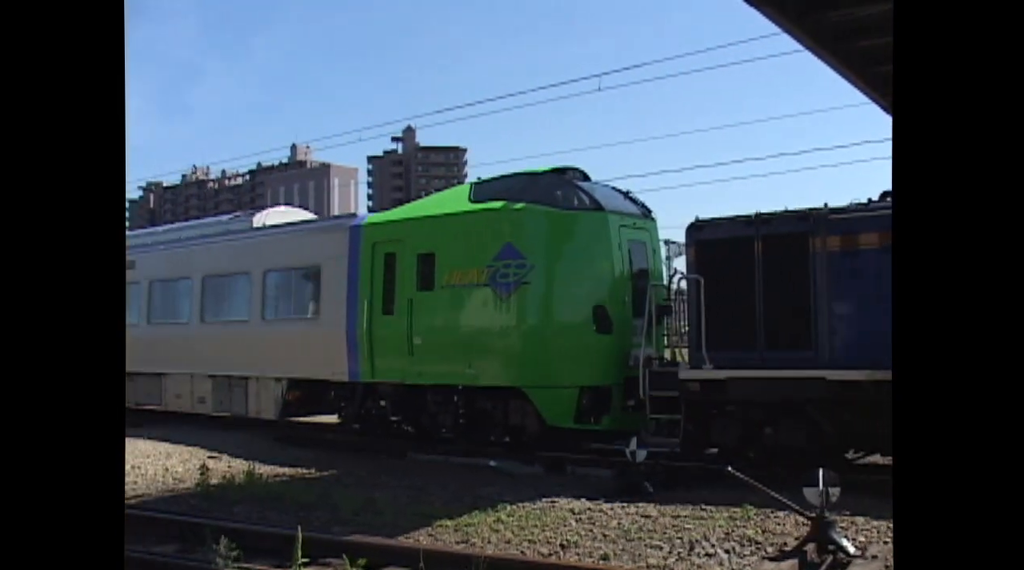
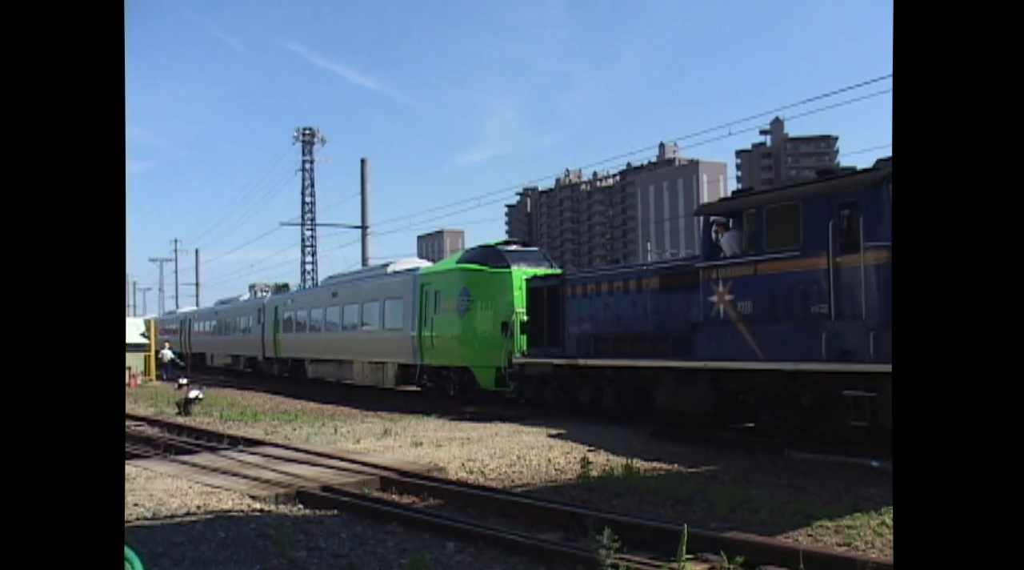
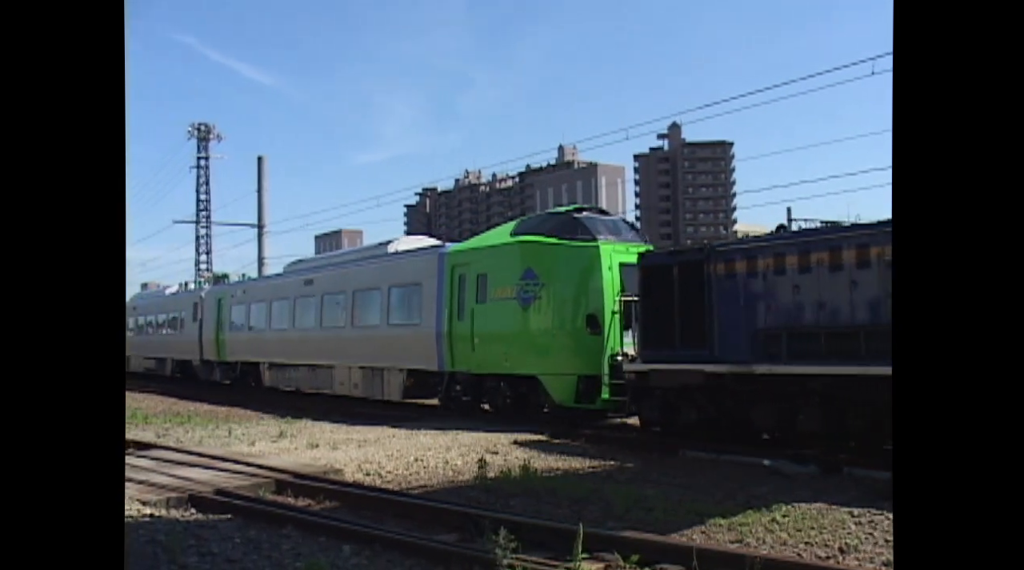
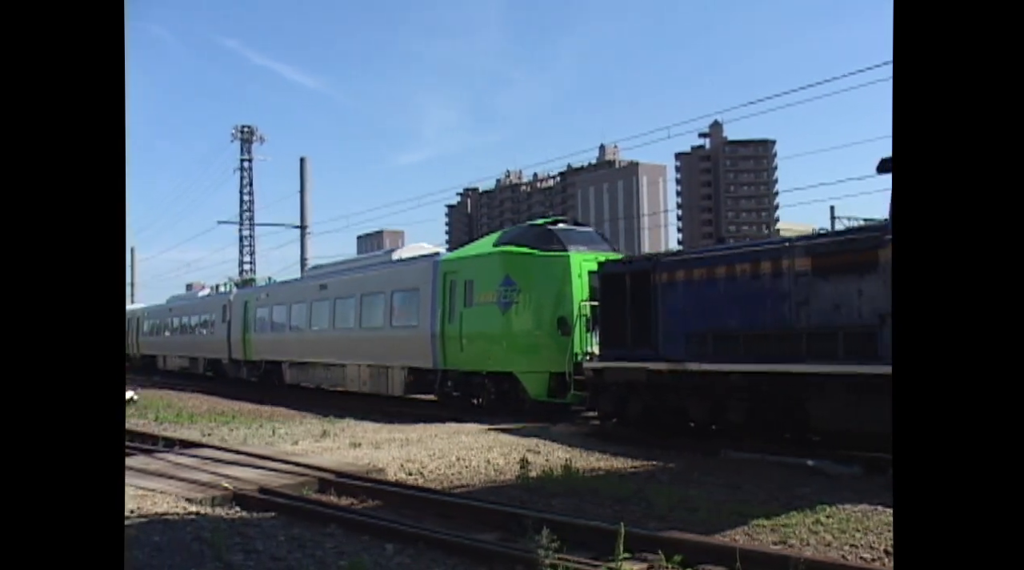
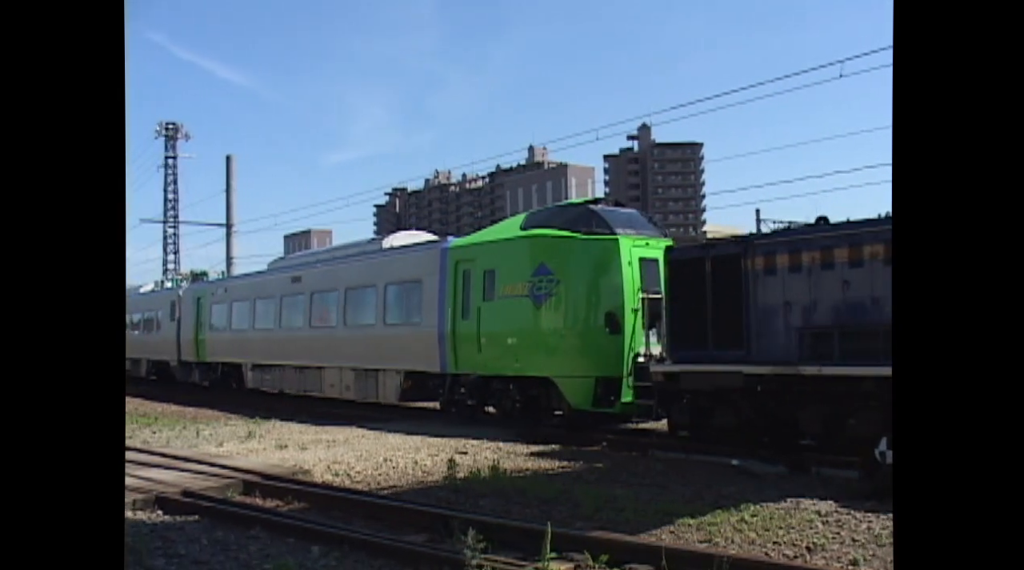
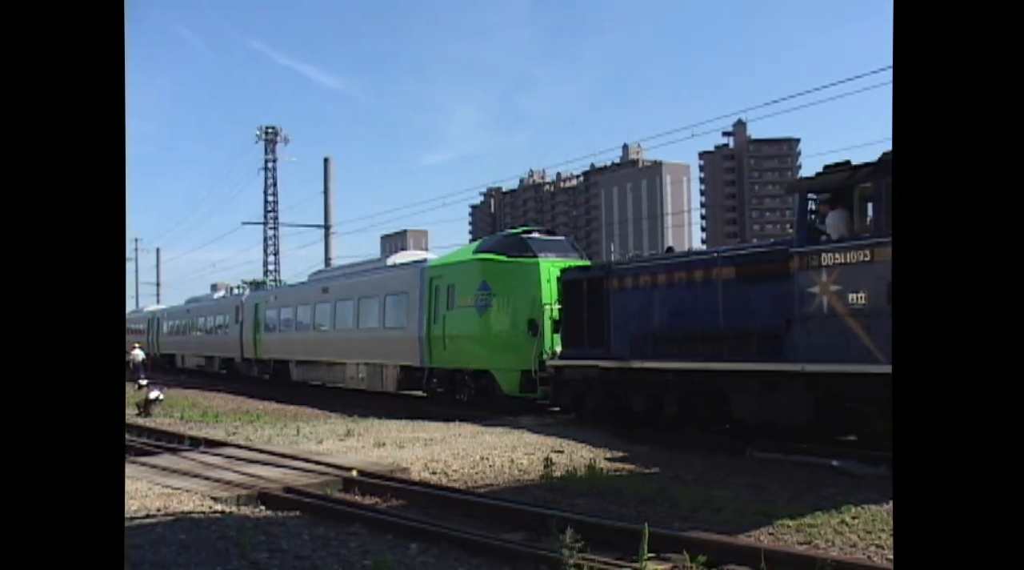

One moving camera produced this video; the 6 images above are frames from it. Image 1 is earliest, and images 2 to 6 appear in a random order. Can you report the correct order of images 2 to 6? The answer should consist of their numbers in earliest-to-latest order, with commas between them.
5, 3, 4, 6, 2
